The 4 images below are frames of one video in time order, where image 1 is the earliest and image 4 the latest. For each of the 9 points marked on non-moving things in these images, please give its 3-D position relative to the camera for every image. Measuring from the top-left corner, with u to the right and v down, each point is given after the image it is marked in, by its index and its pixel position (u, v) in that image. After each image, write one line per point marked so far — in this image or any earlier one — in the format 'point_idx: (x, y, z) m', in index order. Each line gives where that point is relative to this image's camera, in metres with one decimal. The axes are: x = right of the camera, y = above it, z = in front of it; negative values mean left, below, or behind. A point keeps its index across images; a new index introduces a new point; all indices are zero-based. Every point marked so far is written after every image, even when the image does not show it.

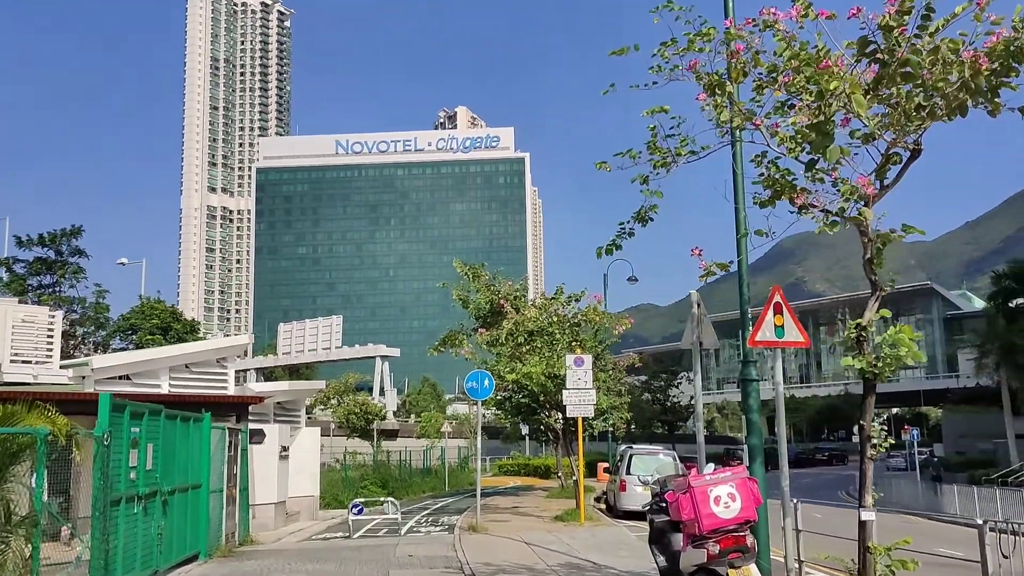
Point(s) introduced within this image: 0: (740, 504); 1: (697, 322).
0: (+1.8, -1.7, +7.1) m
1: (+2.0, -0.3, +9.5) m
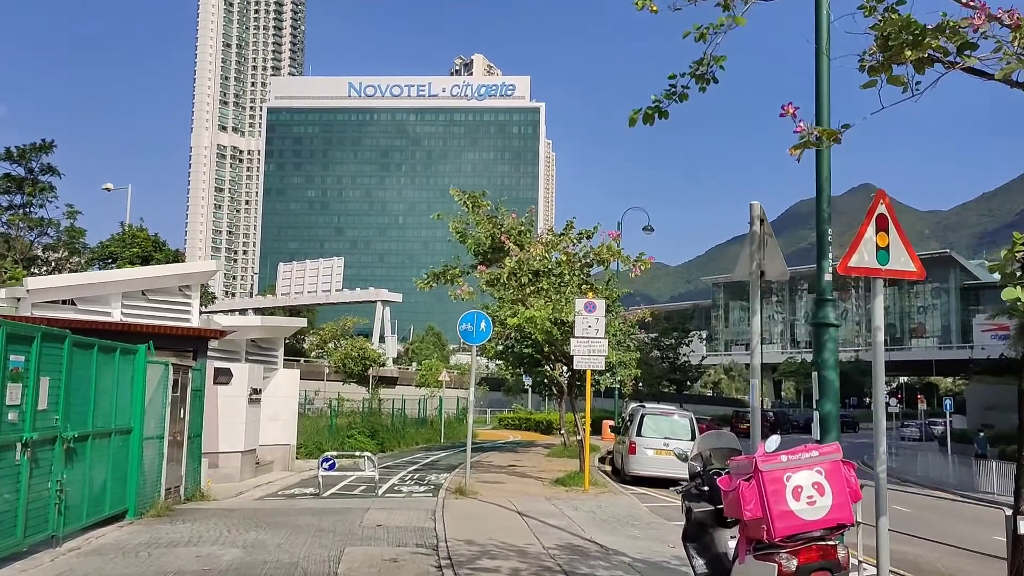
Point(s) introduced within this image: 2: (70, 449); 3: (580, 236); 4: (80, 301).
0: (+1.7, -1.1, +4.8) m
1: (+1.9, +0.4, +7.1) m
2: (-4.4, -1.6, +9.0) m
3: (+1.4, +1.1, +18.7) m
4: (-7.3, -0.2, +15.2) m
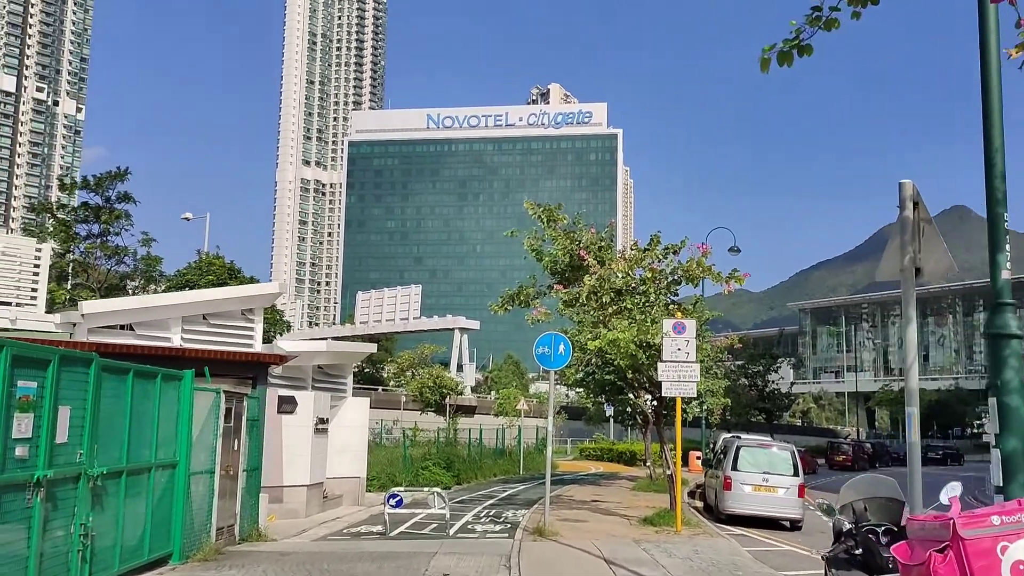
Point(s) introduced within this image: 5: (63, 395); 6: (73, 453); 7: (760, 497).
0: (+2.0, -1.1, +3.3) m
1: (+2.5, +0.3, +5.7) m
2: (-3.7, -1.7, +8.0) m
3: (+3.0, +0.7, +17.3) m
4: (-6.0, -0.6, +14.5) m
5: (-3.6, -0.9, +7.3) m
6: (-3.6, -1.4, +7.4) m
7: (+4.8, -4.0, +17.4) m
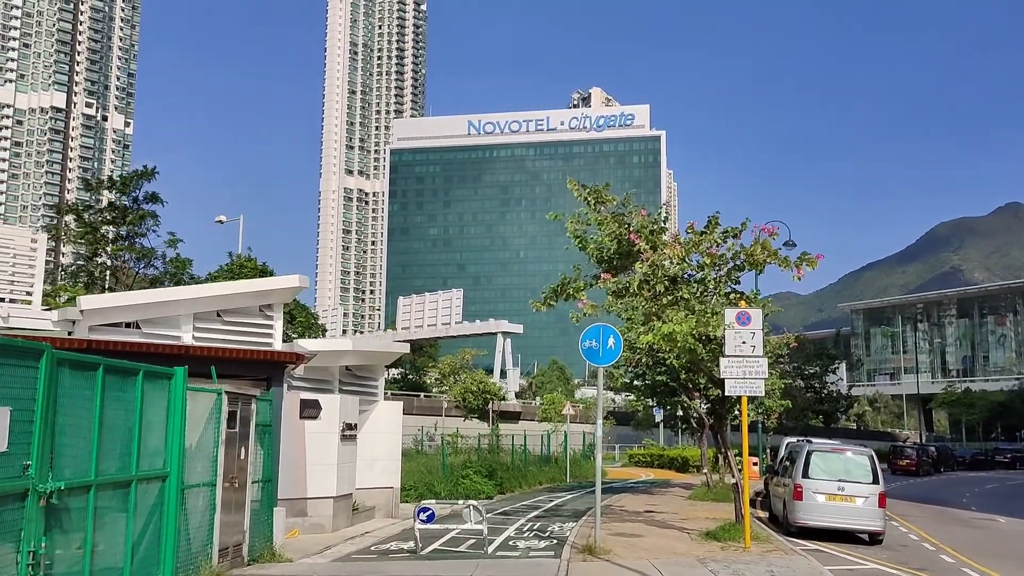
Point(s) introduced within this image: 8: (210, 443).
0: (+2.1, -0.8, +1.7) m
1: (+2.6, +0.6, +4.0) m
2: (-3.3, -1.6, +6.6) m
3: (+3.7, +0.9, +15.6) m
4: (-5.4, -0.5, +13.2) m
5: (-3.3, -0.7, +5.9) m
6: (-3.3, -1.2, +6.1) m
7: (+5.6, -3.8, +15.6) m
8: (-3.2, -1.6, +9.5) m
